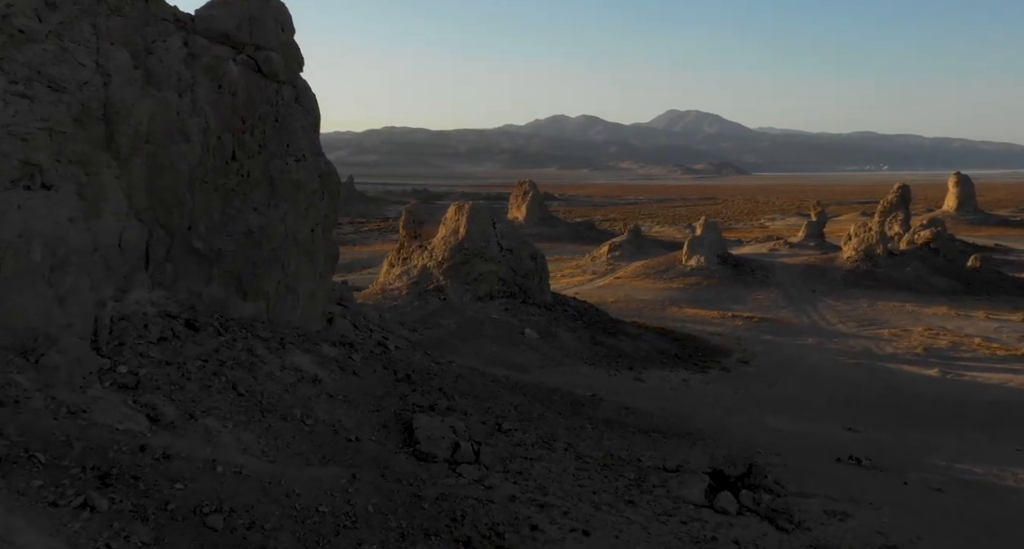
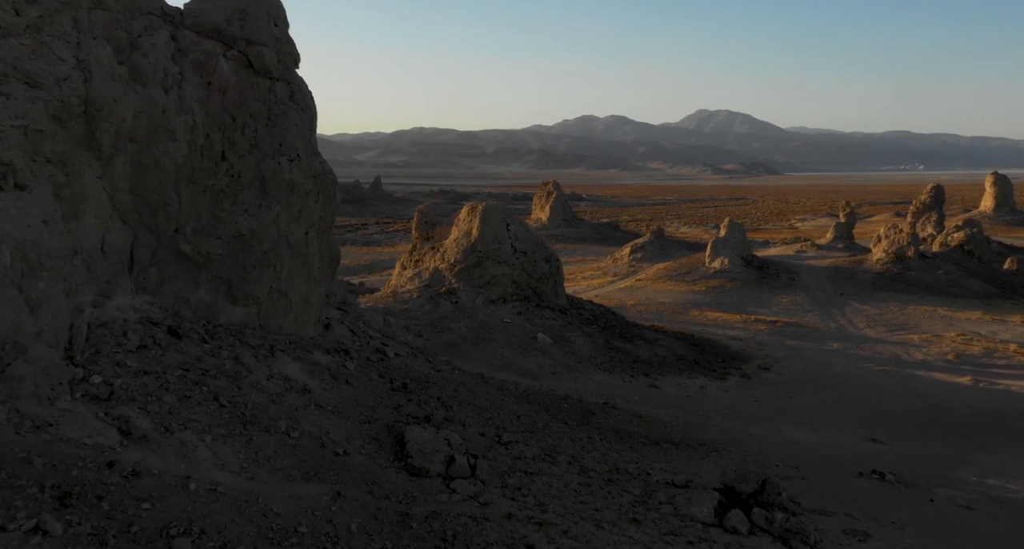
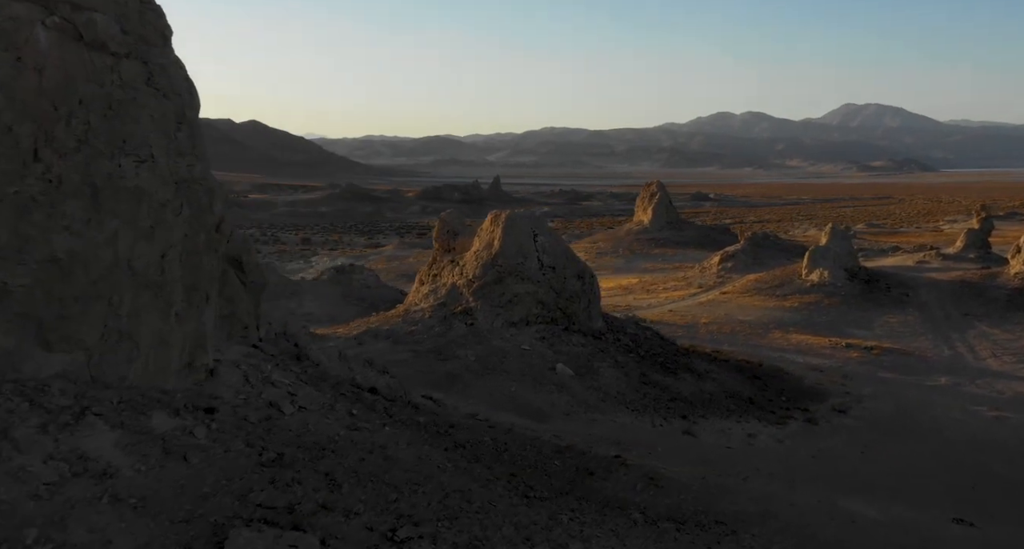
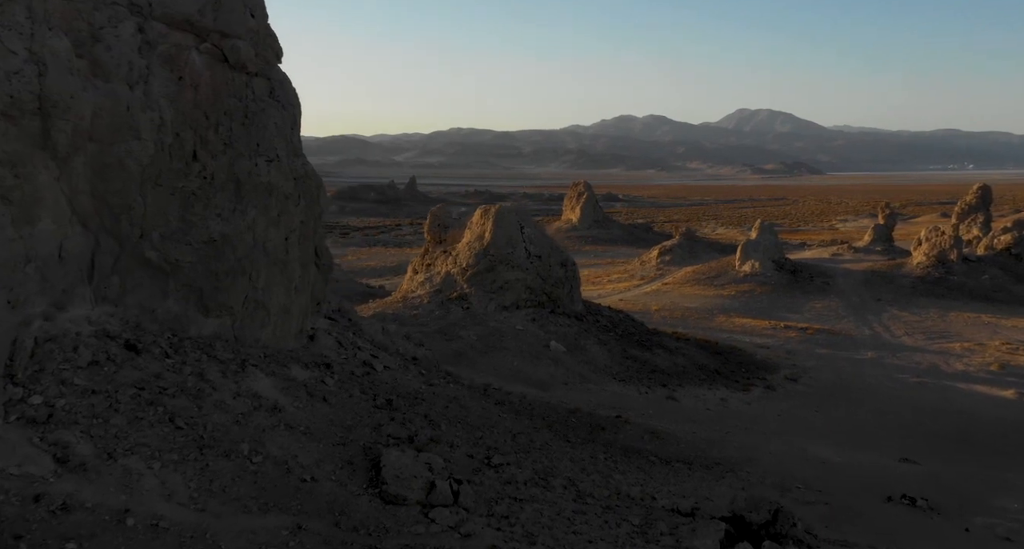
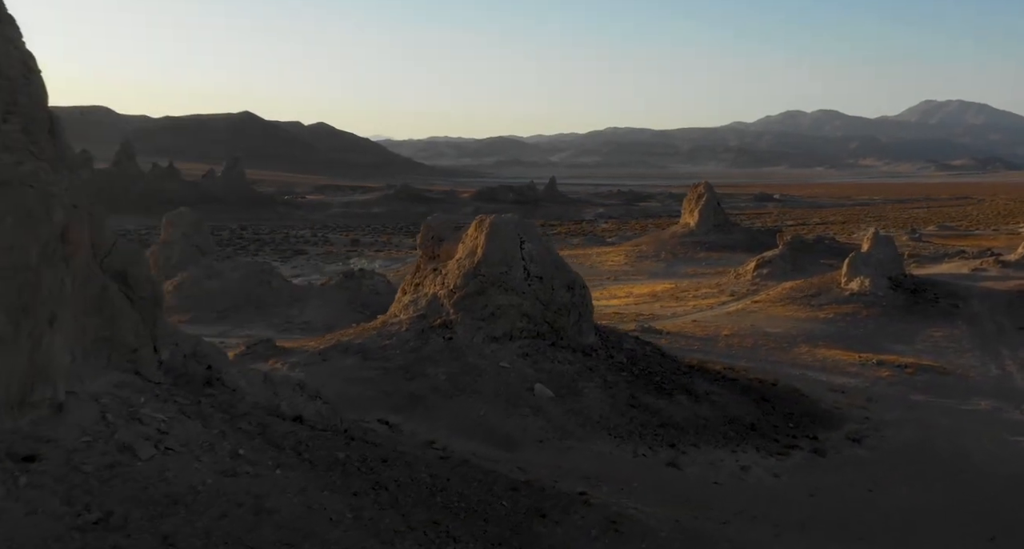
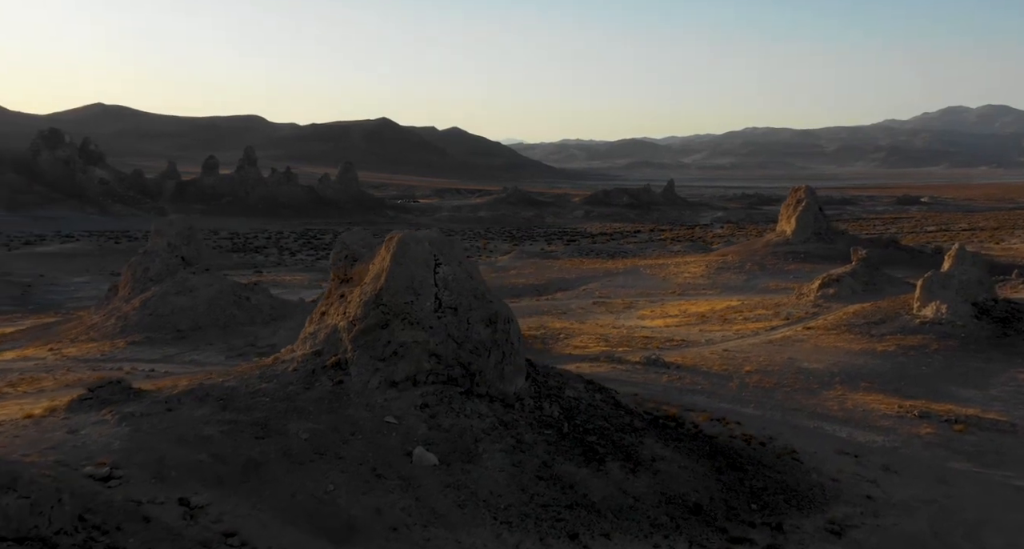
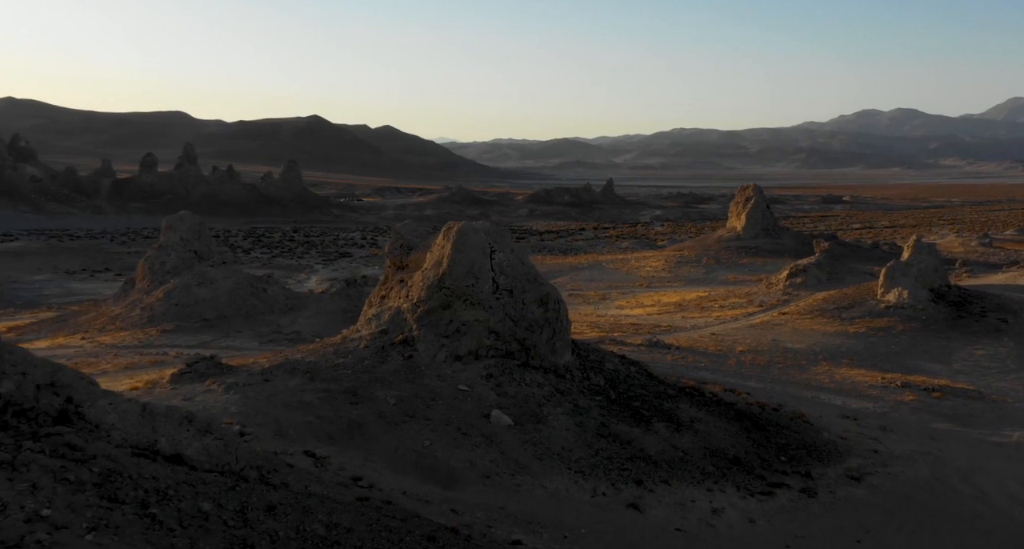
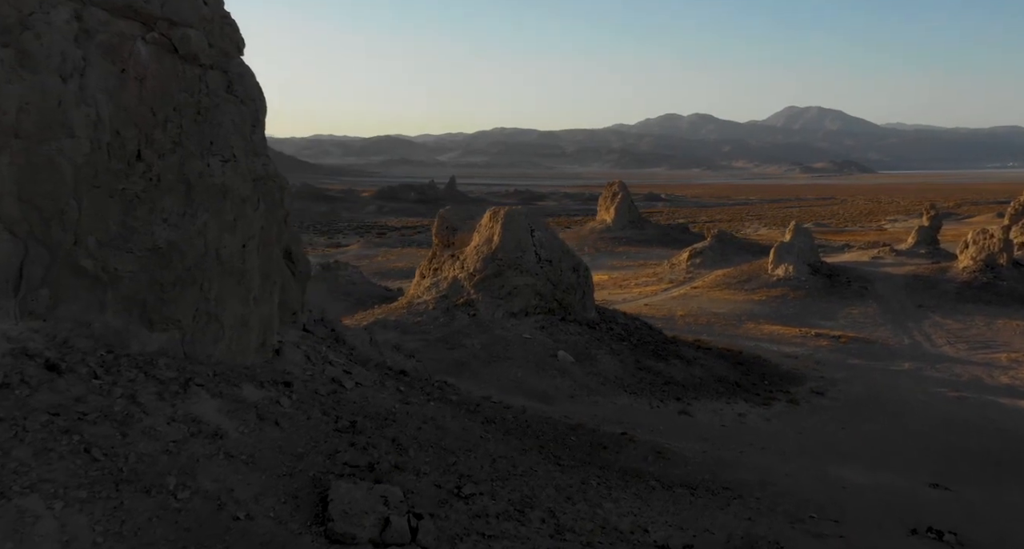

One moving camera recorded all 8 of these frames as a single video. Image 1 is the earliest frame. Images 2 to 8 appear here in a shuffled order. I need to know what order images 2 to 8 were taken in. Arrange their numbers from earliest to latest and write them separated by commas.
2, 4, 8, 3, 5, 7, 6
